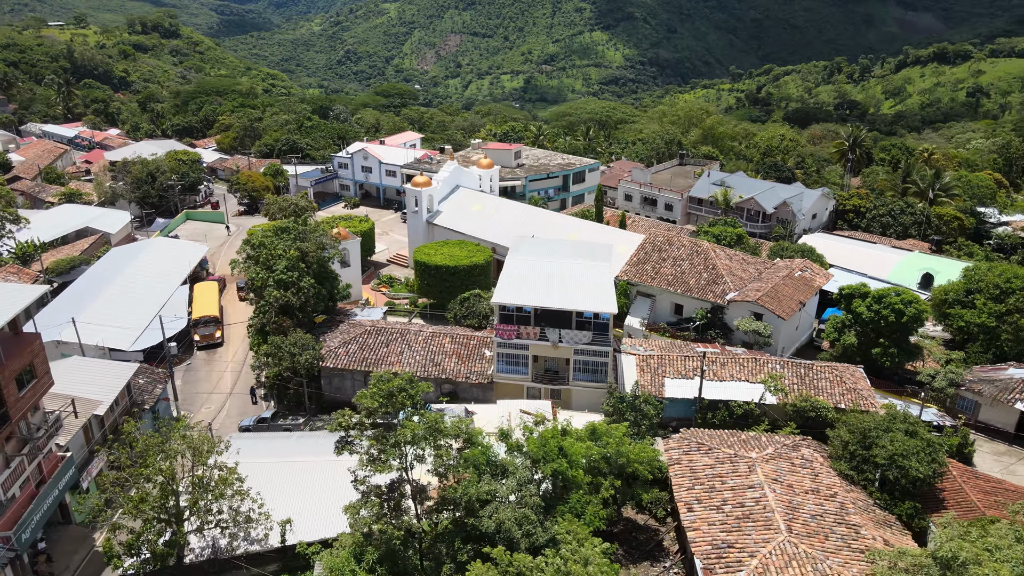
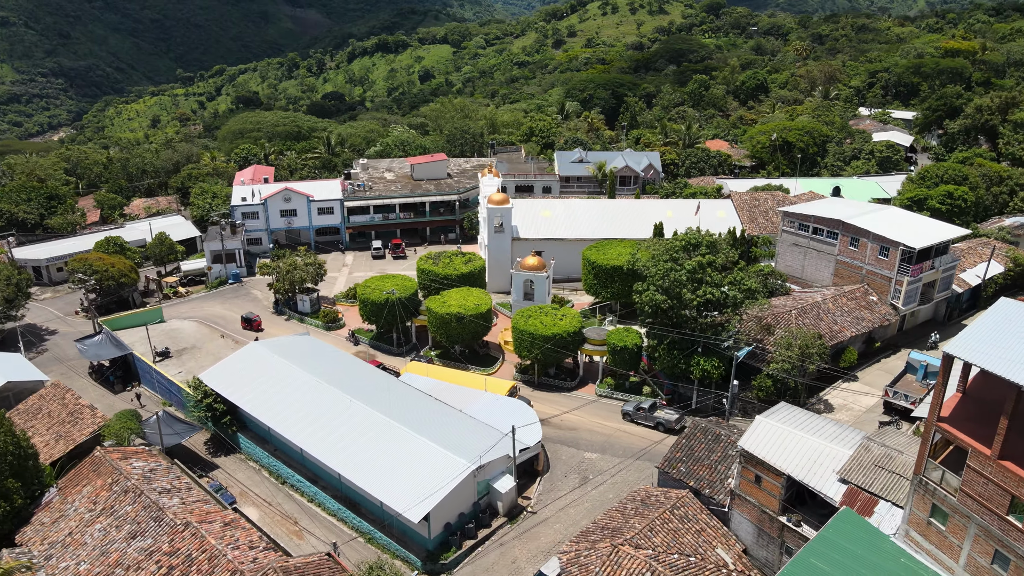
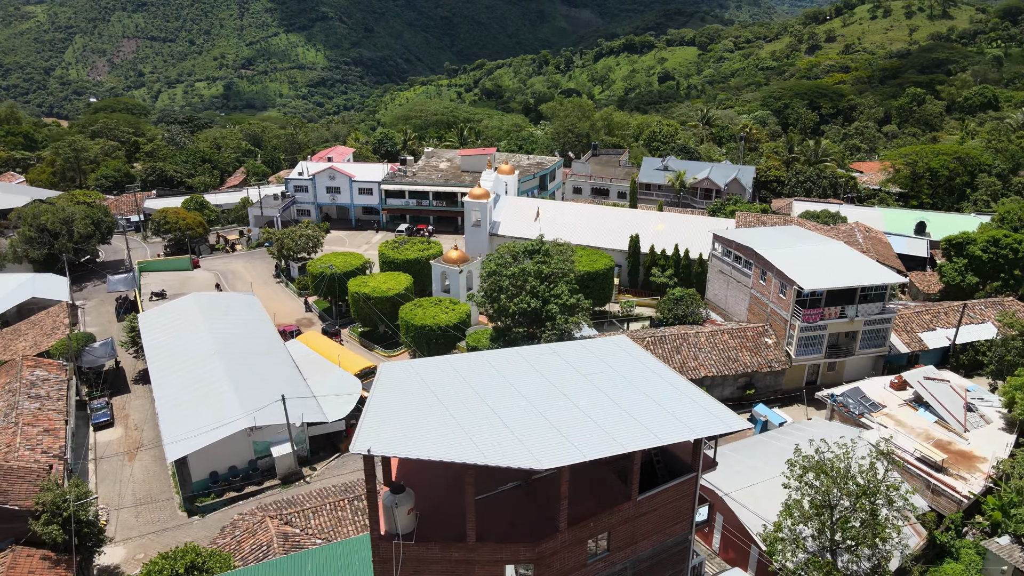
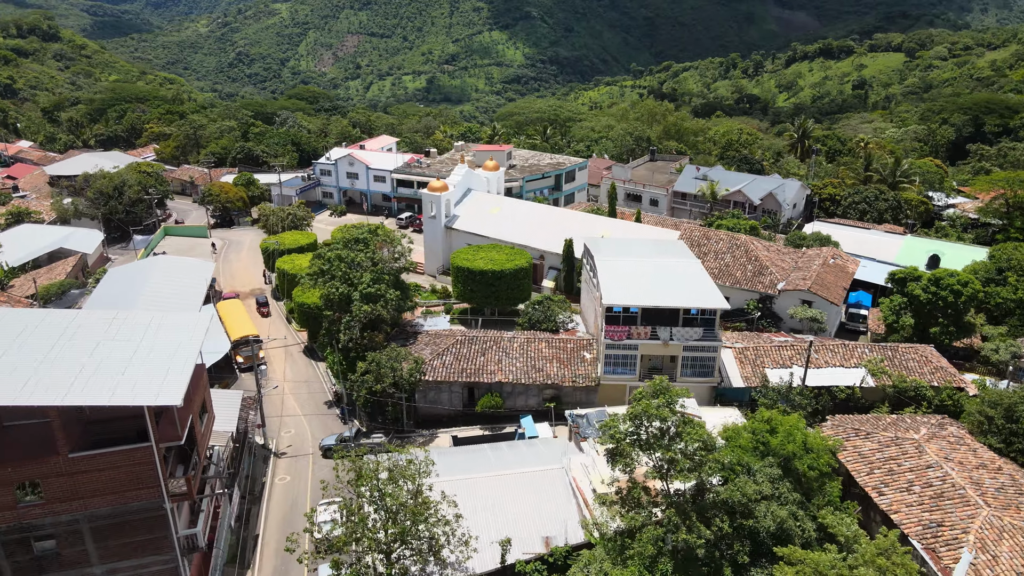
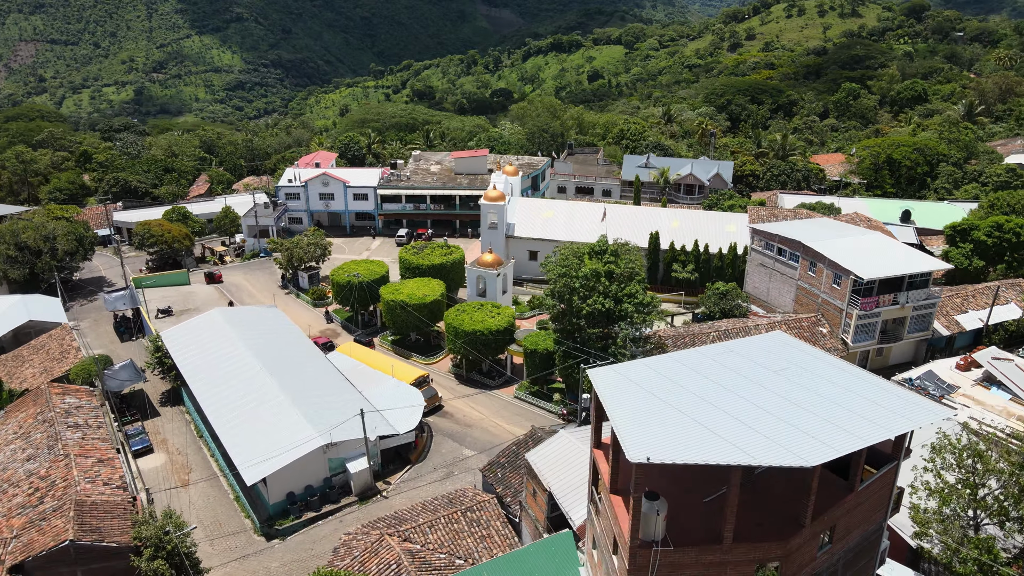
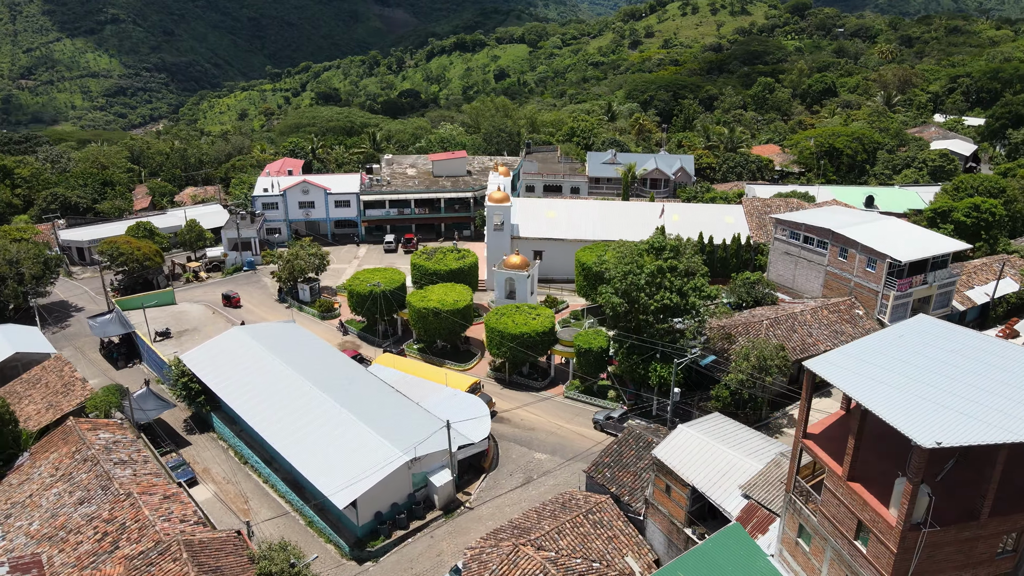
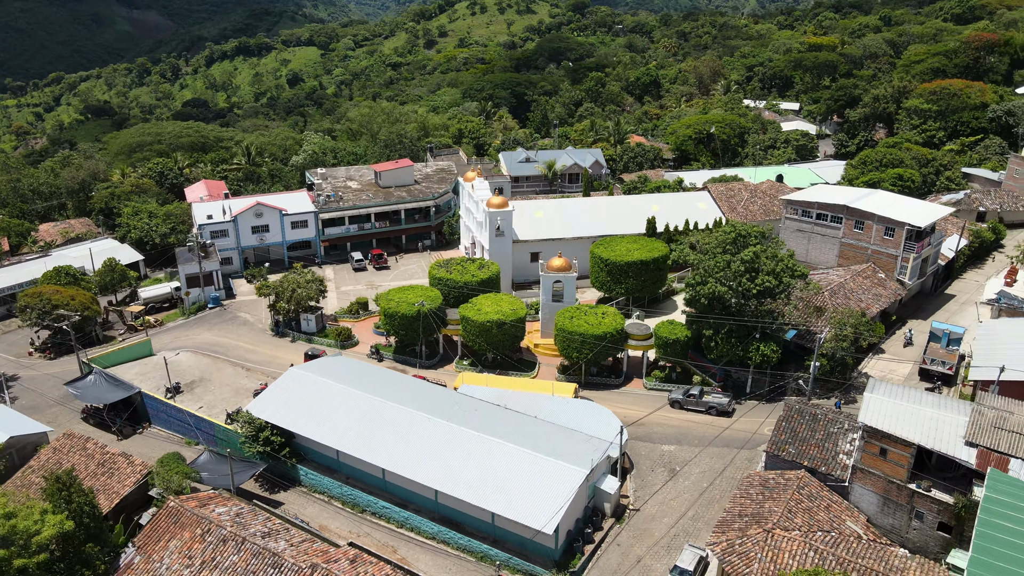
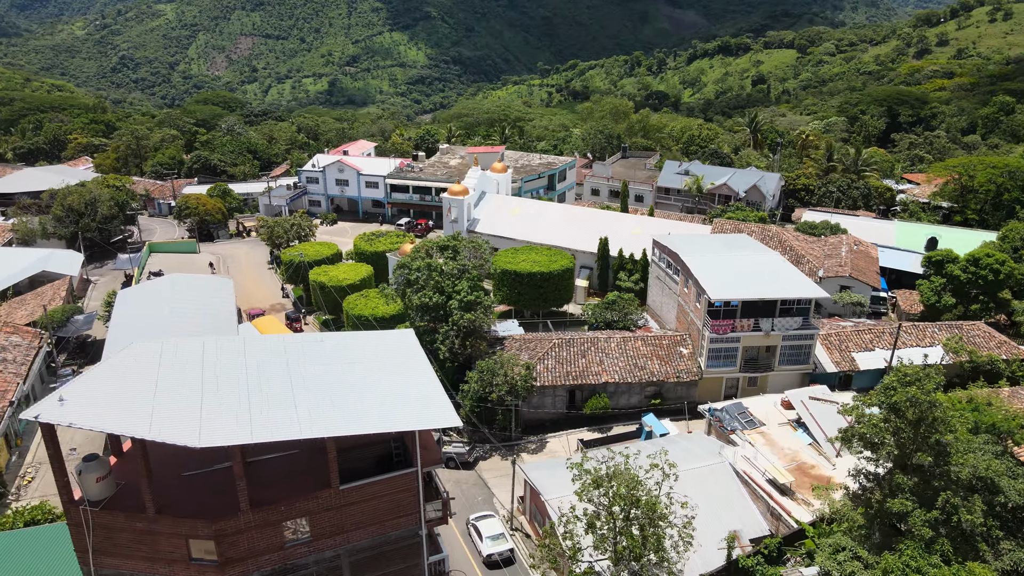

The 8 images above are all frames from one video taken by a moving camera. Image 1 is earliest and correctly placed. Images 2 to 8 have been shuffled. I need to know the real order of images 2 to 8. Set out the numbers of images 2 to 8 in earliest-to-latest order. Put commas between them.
4, 8, 3, 5, 6, 2, 7
